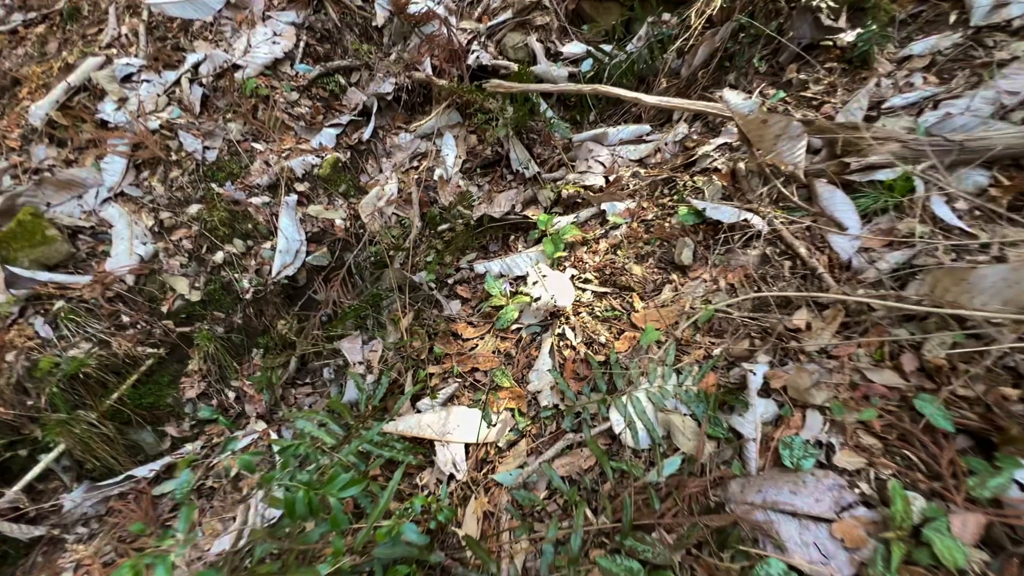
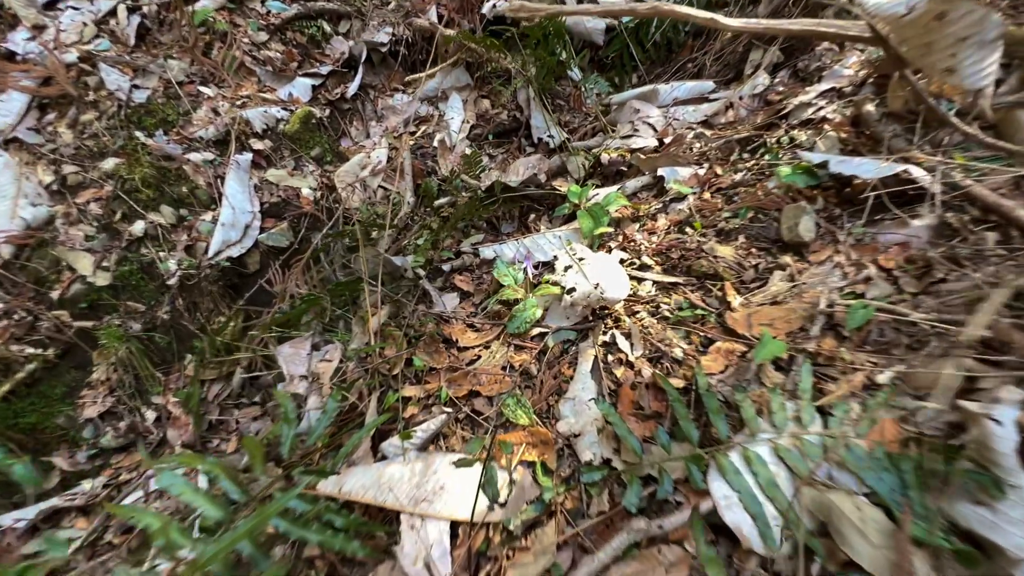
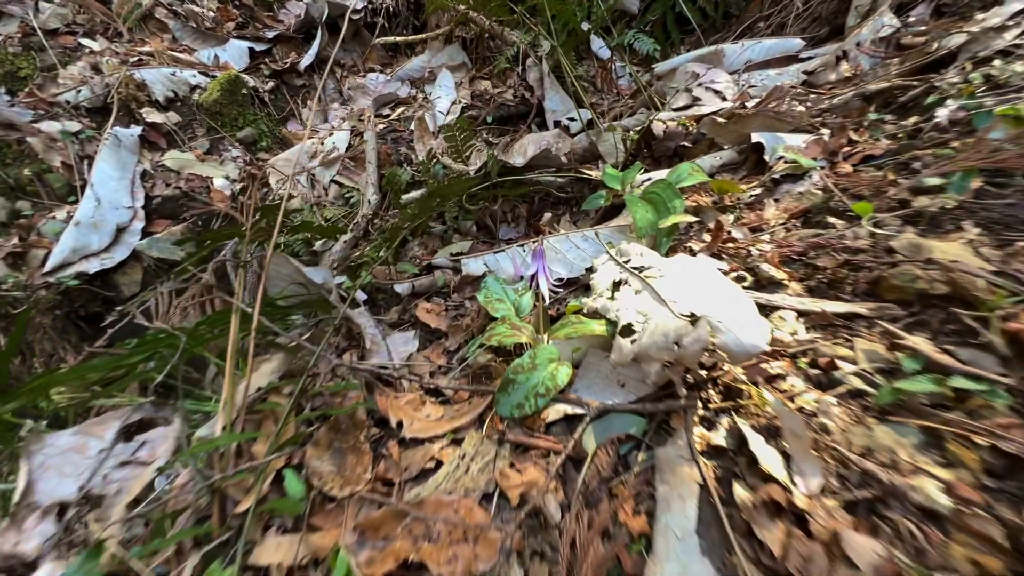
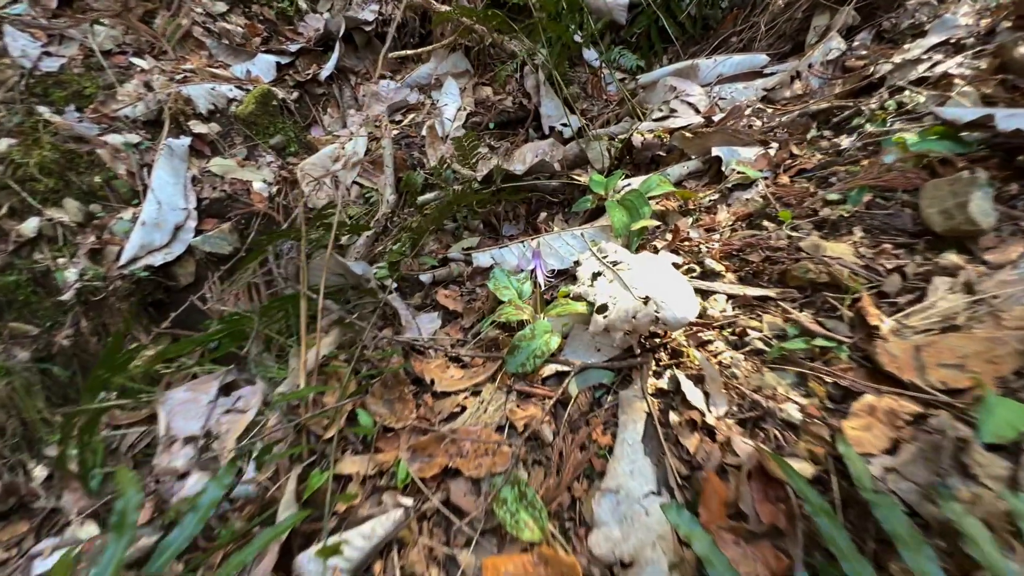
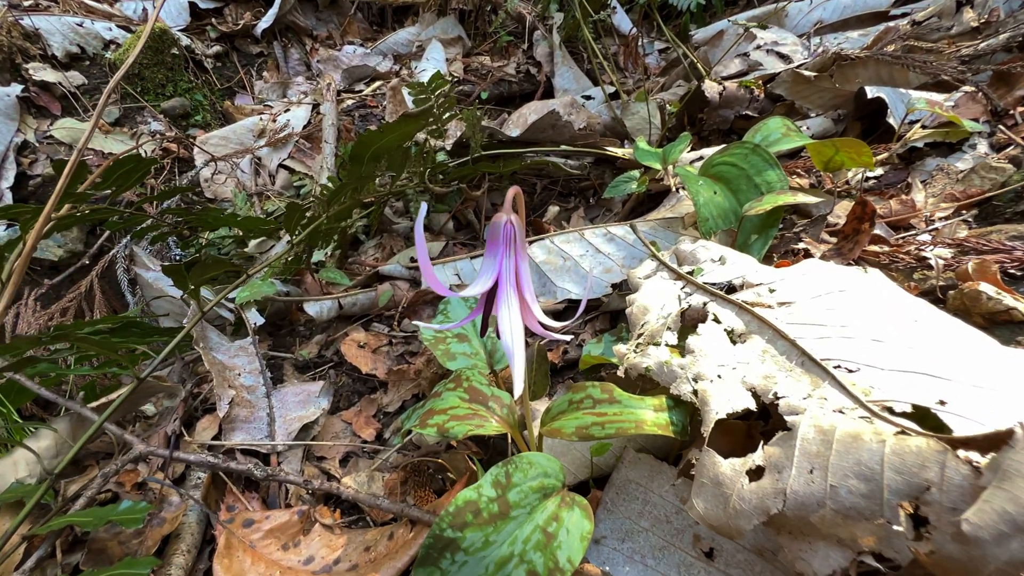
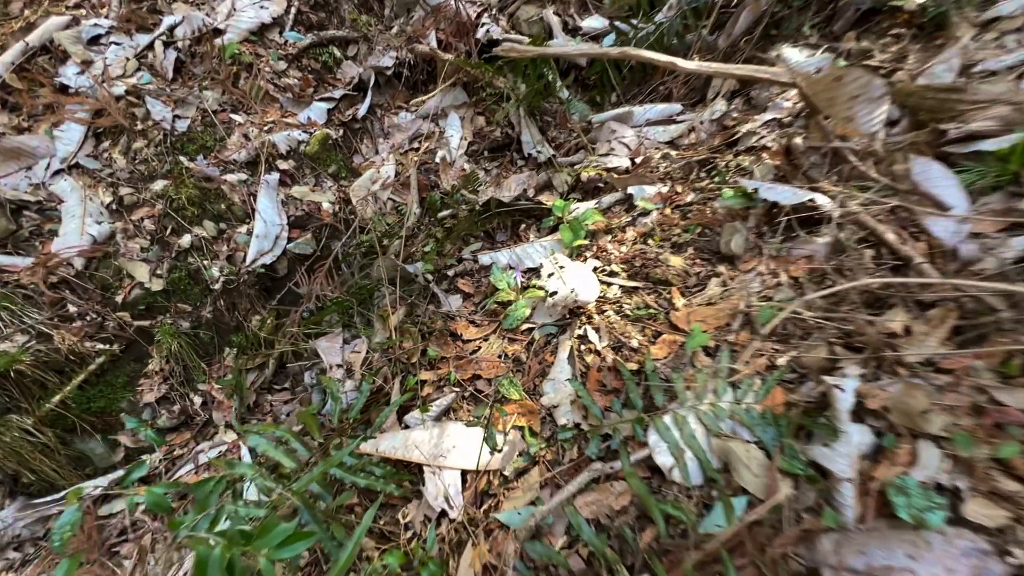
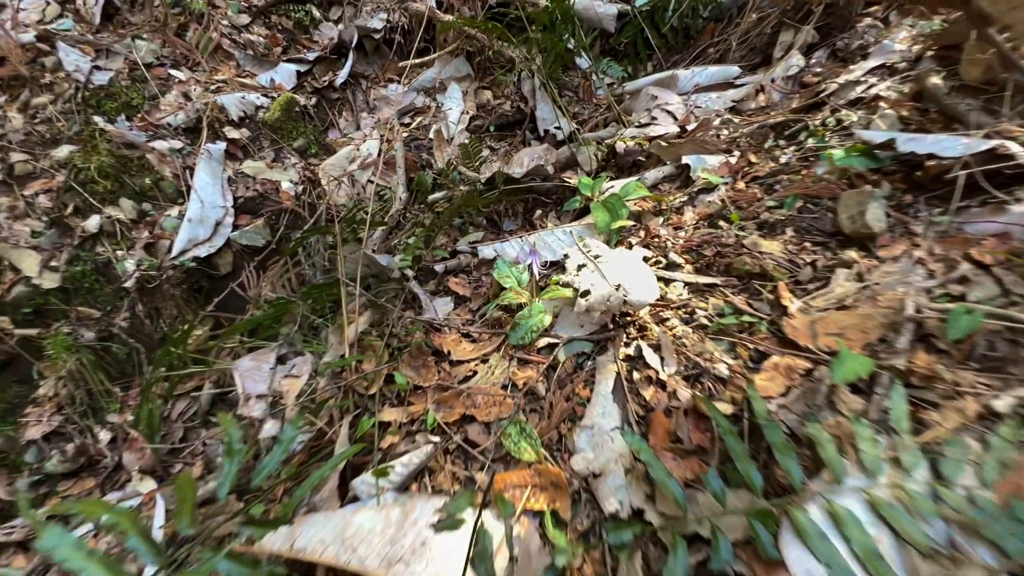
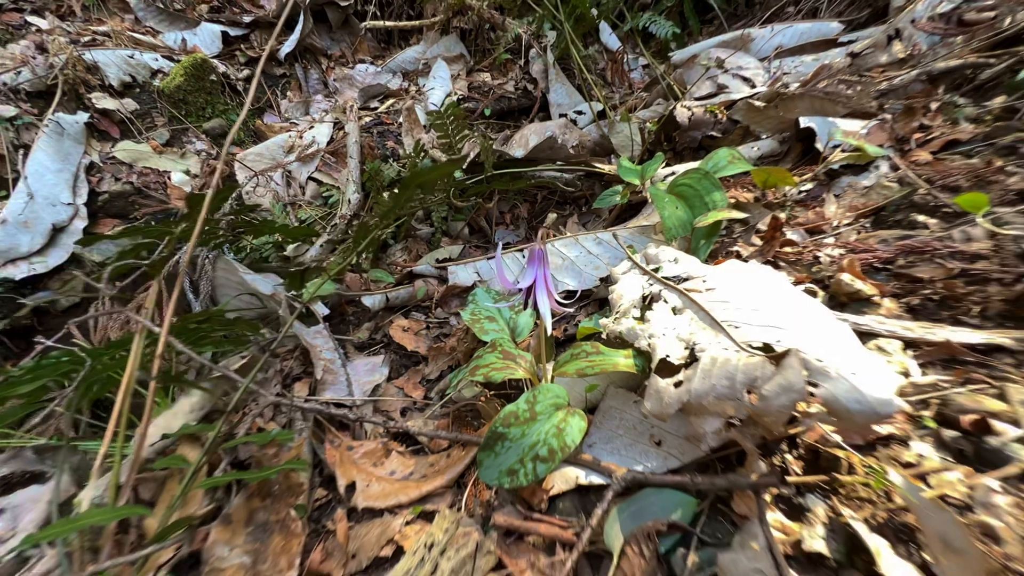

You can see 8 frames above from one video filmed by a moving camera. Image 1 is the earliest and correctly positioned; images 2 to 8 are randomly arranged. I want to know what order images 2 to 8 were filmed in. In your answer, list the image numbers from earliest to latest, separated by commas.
6, 2, 7, 4, 3, 8, 5
